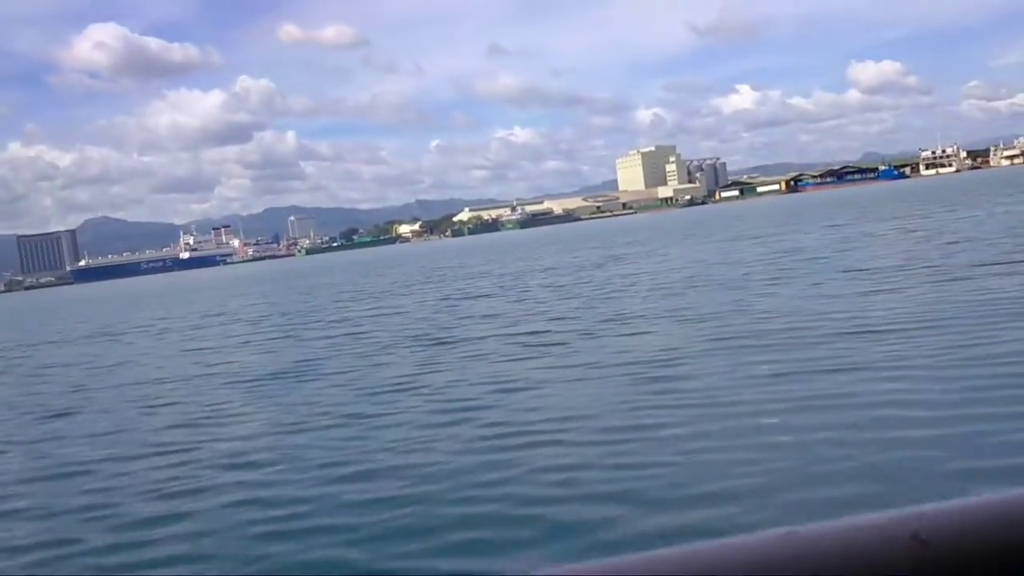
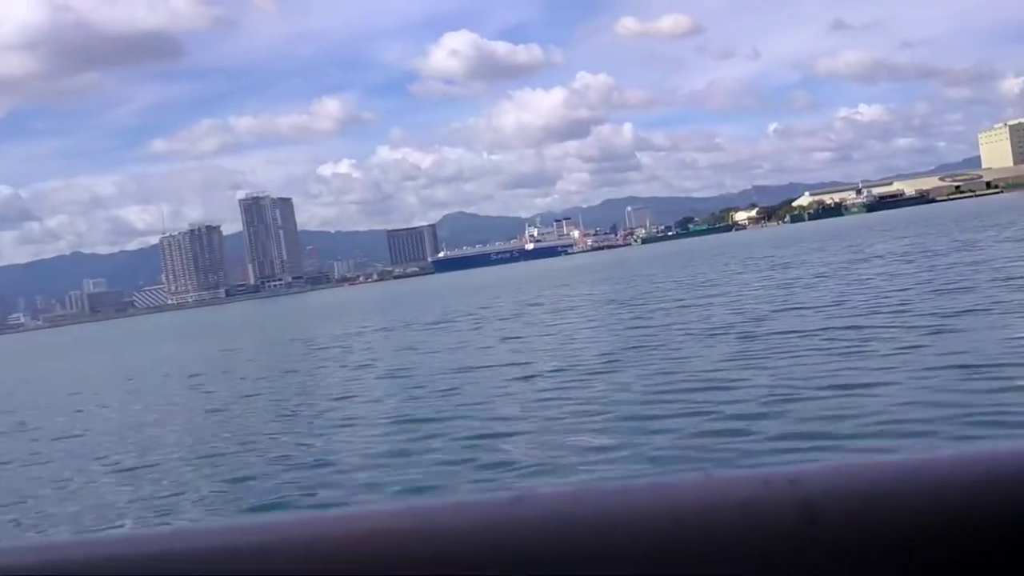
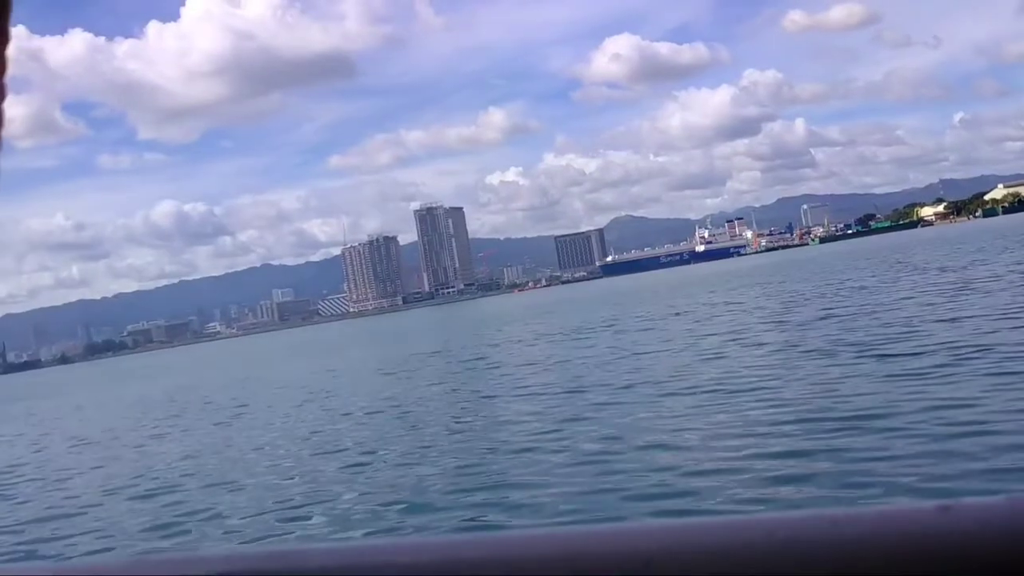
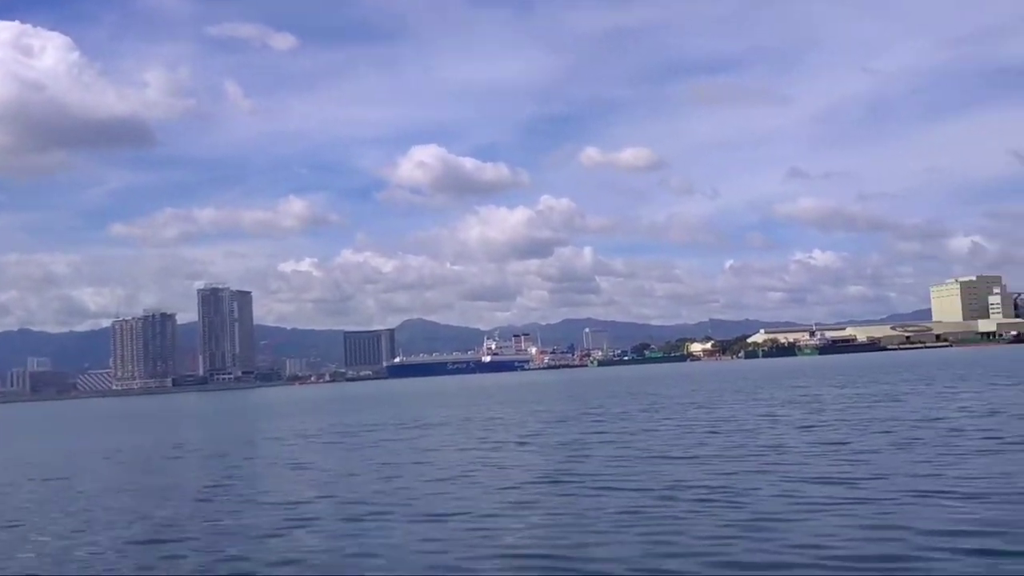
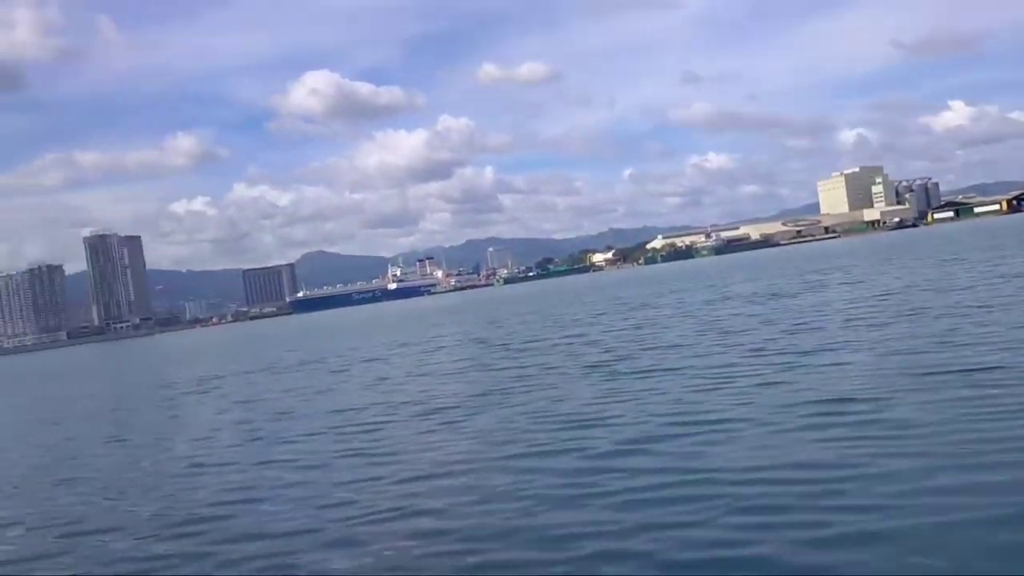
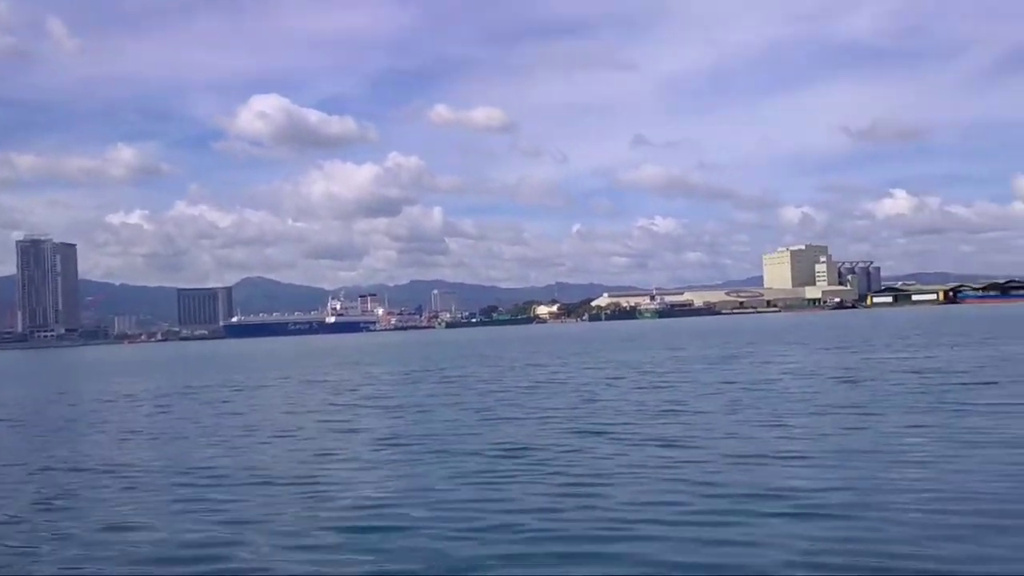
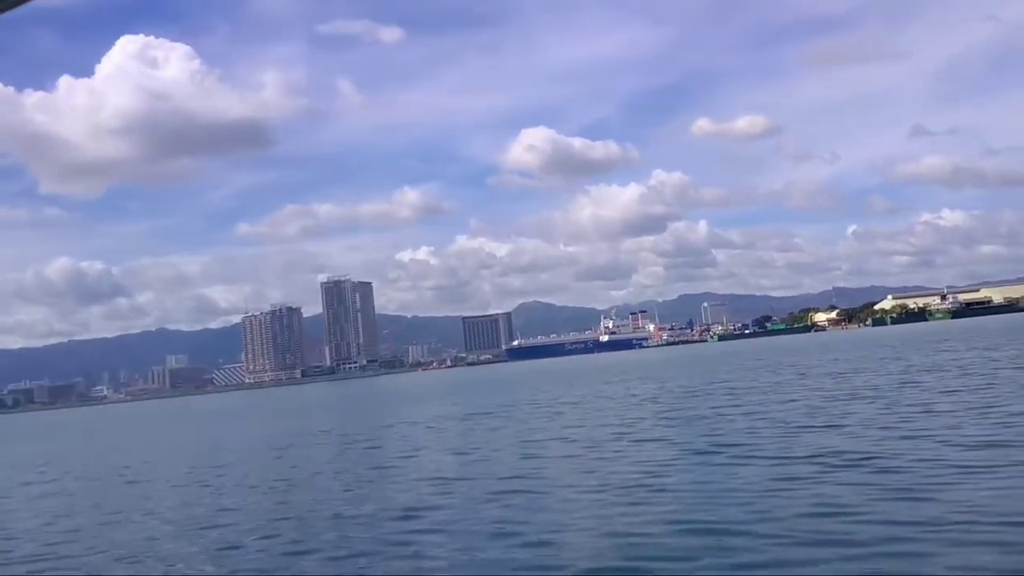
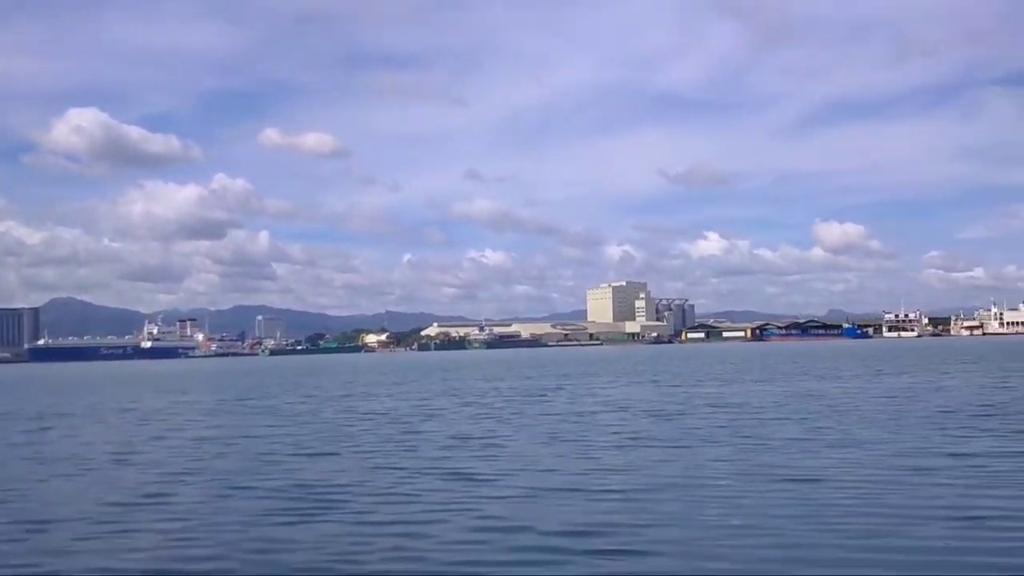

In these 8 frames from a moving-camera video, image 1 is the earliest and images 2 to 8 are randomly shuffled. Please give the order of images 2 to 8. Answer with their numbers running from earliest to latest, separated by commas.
5, 2, 3, 7, 4, 6, 8
